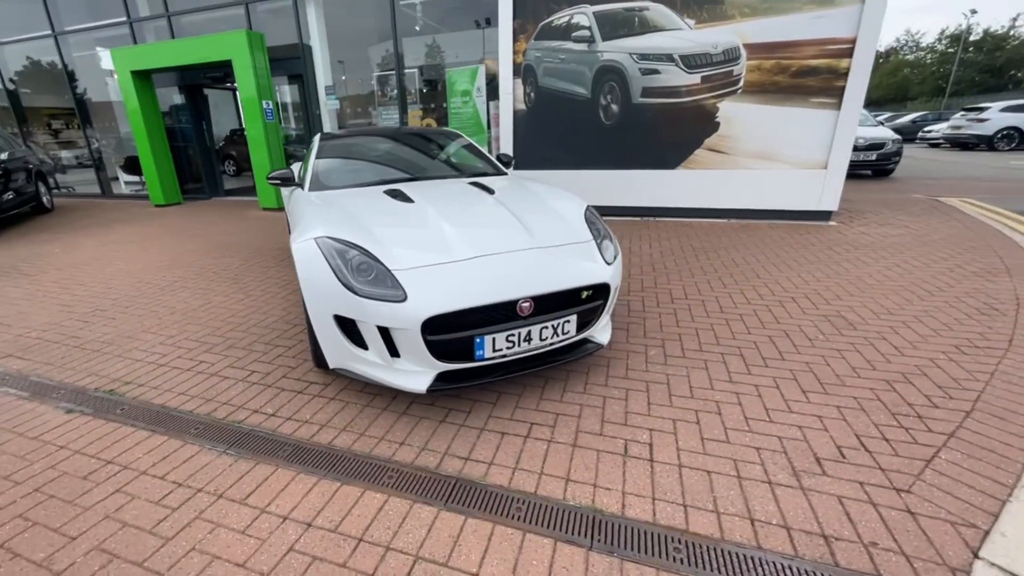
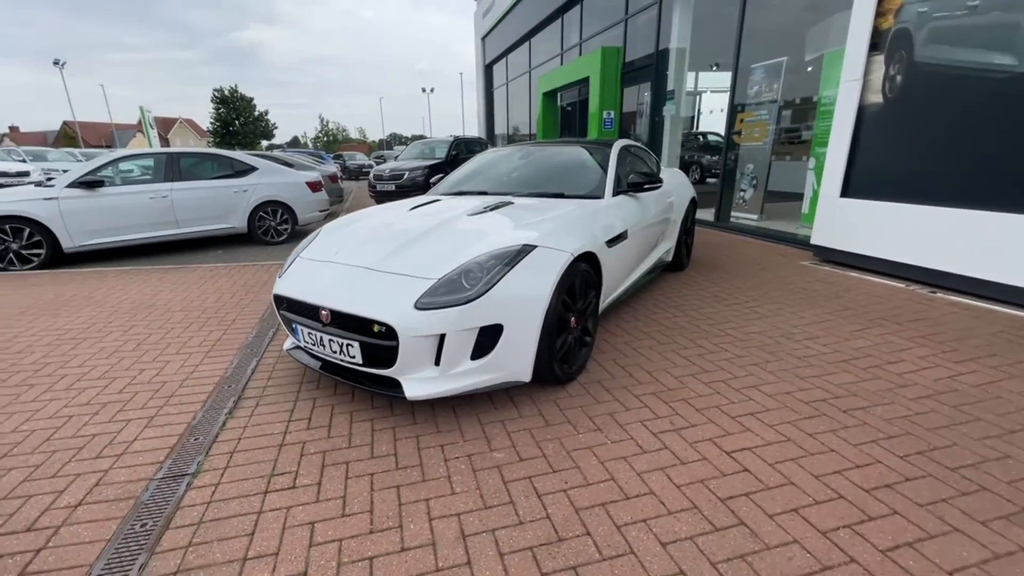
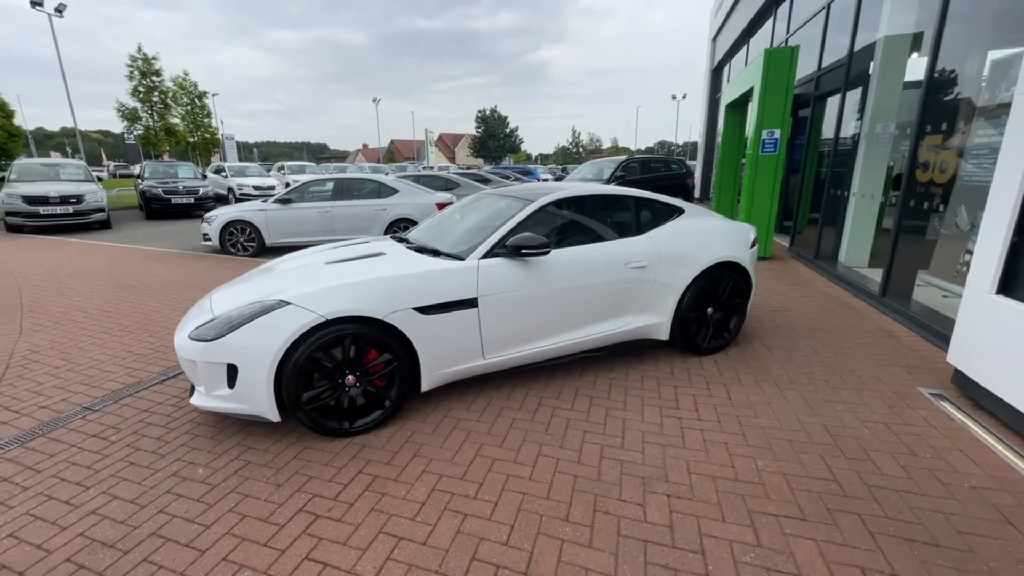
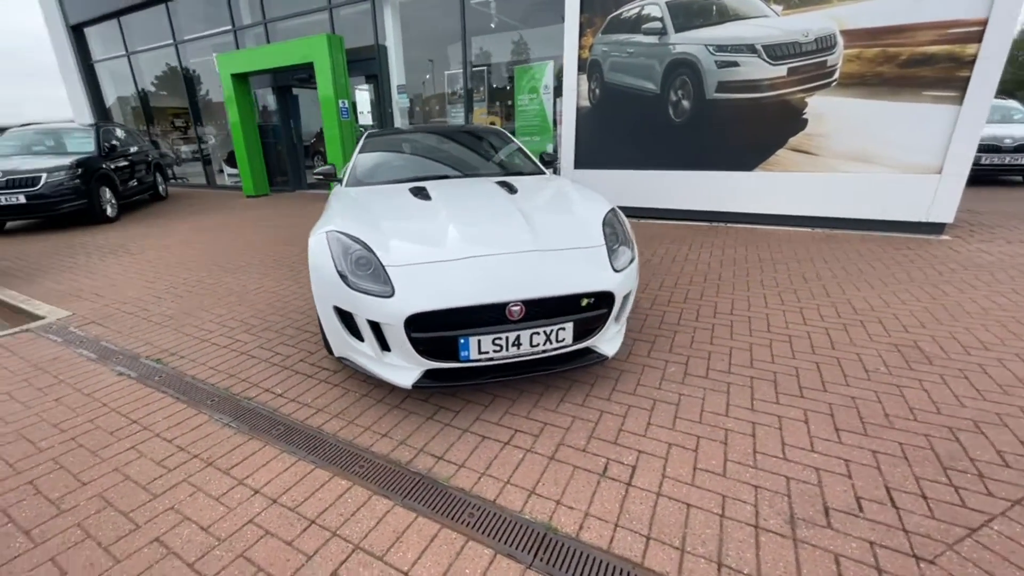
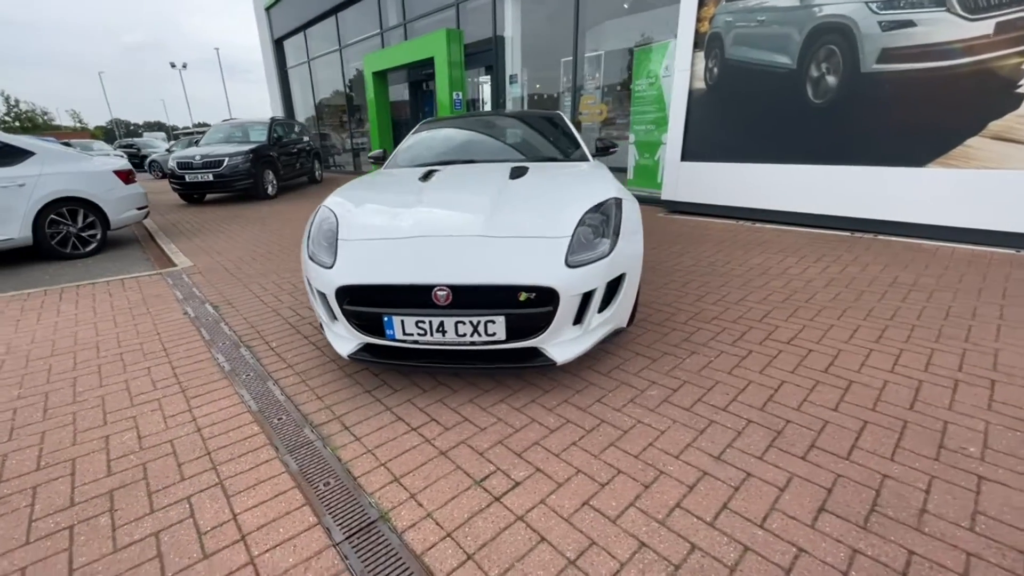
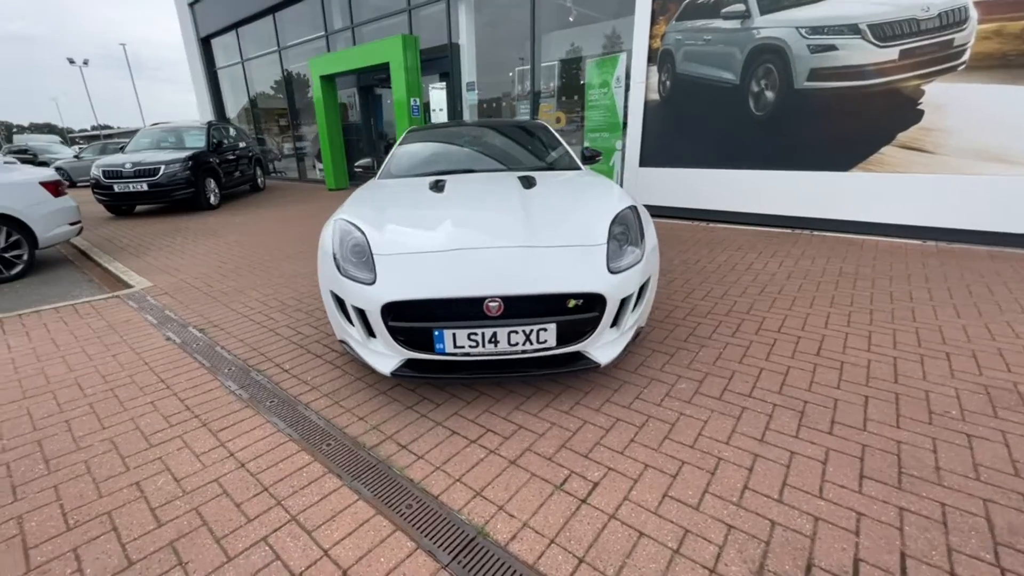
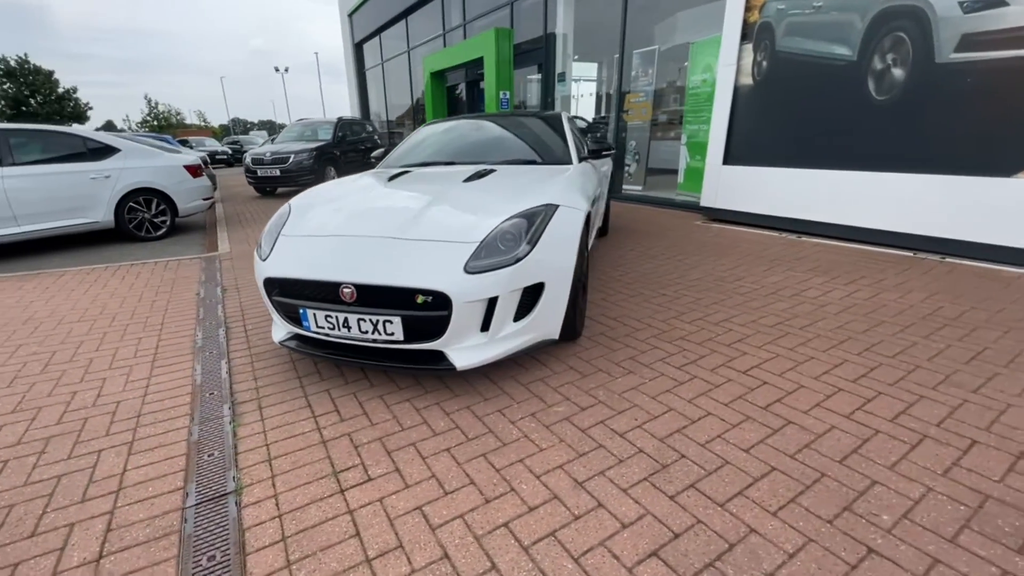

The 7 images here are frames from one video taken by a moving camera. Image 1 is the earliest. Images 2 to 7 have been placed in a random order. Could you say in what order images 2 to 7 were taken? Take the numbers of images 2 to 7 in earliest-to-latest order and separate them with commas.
4, 6, 5, 7, 2, 3
